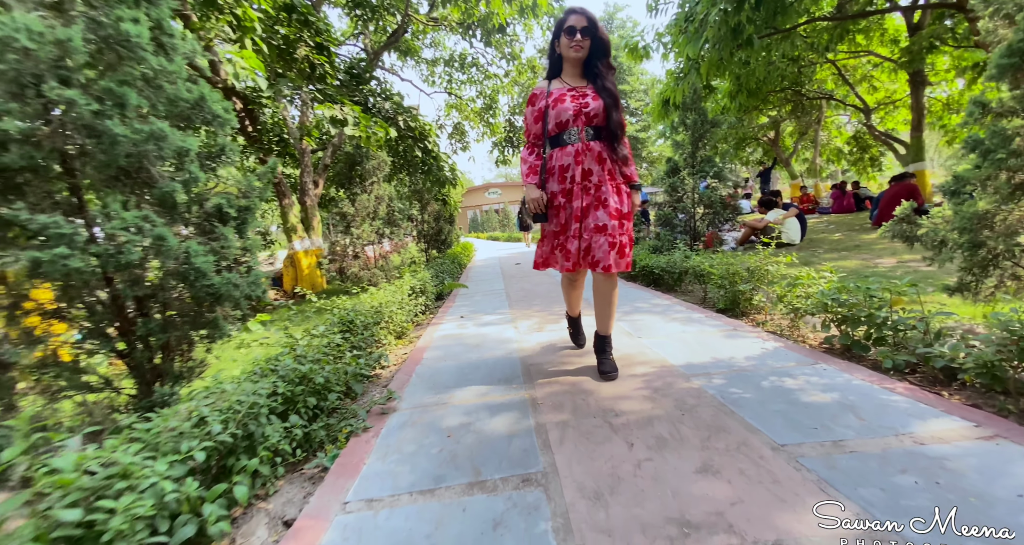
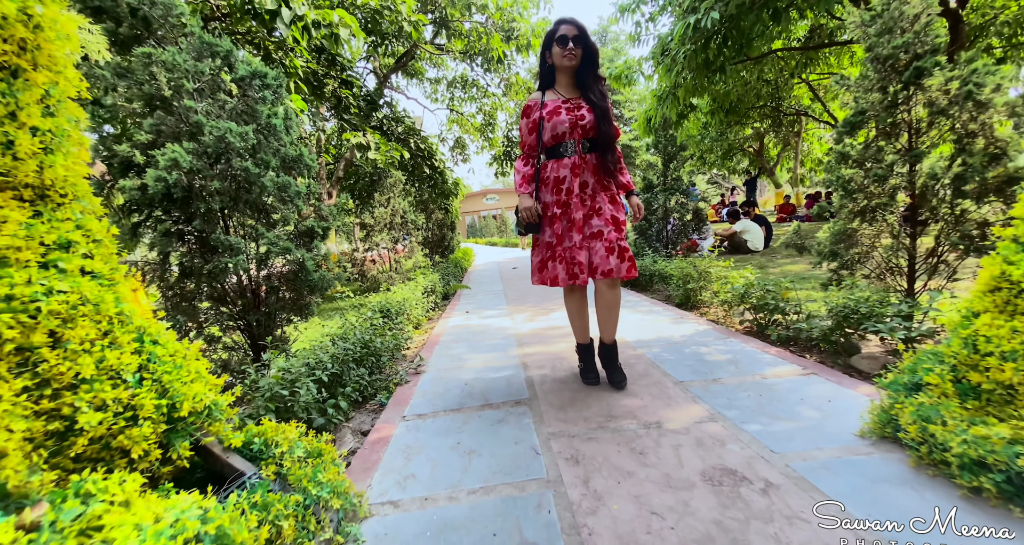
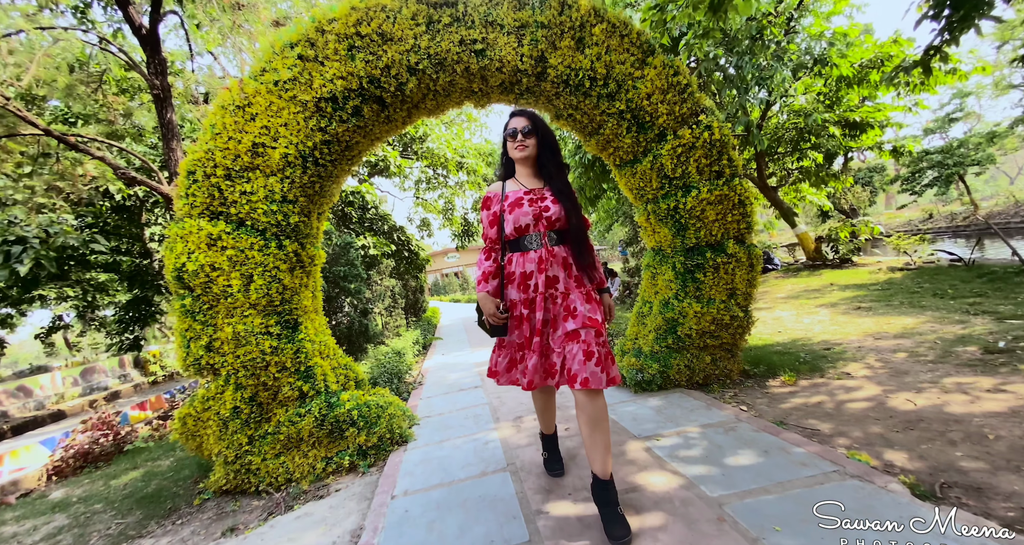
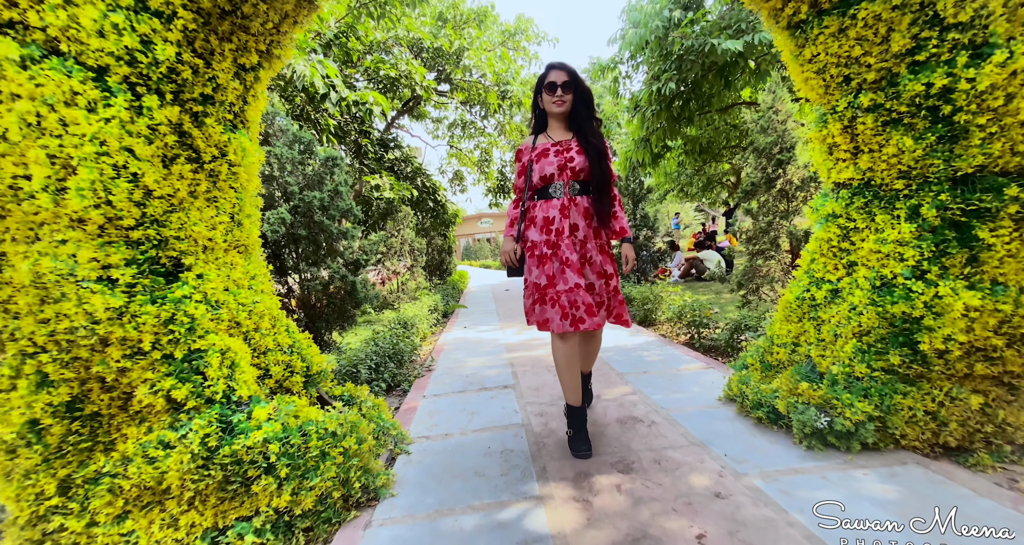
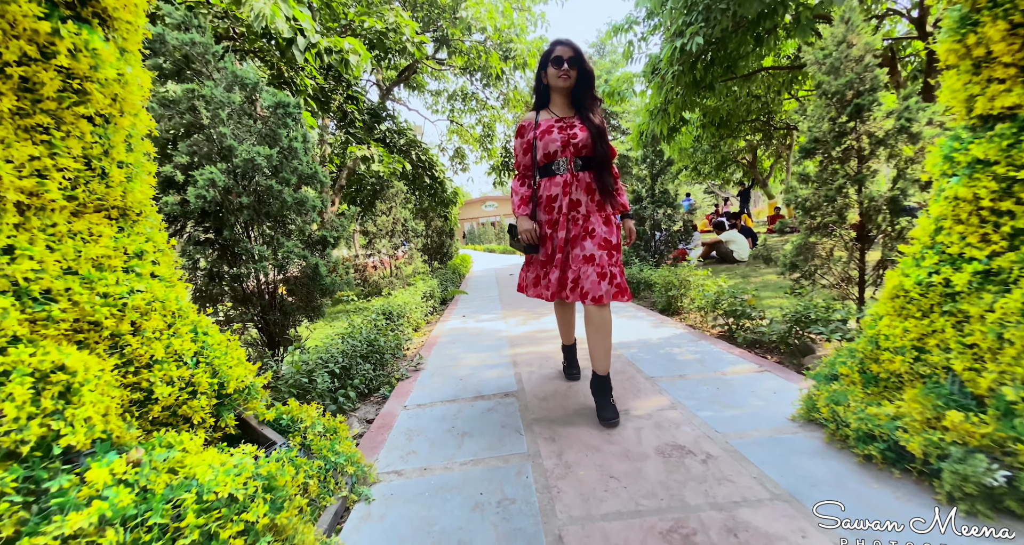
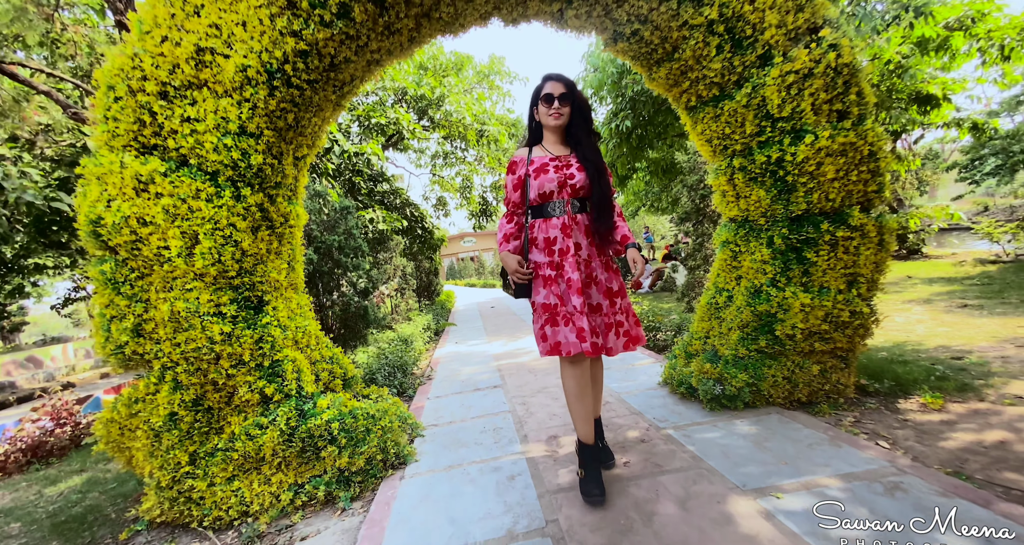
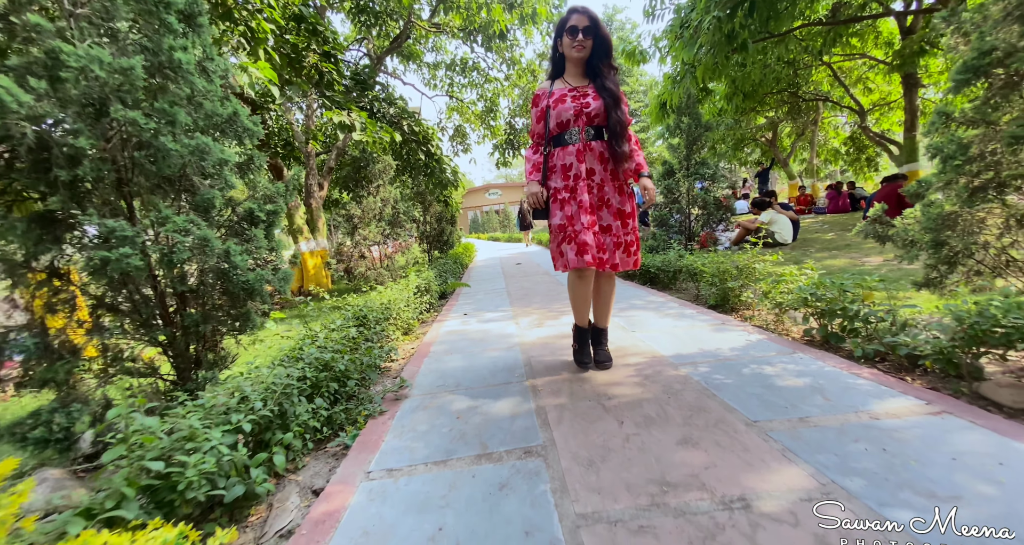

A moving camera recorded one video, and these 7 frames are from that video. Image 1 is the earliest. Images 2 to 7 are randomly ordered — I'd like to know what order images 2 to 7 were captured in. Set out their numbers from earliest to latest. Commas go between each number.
7, 2, 5, 4, 6, 3
